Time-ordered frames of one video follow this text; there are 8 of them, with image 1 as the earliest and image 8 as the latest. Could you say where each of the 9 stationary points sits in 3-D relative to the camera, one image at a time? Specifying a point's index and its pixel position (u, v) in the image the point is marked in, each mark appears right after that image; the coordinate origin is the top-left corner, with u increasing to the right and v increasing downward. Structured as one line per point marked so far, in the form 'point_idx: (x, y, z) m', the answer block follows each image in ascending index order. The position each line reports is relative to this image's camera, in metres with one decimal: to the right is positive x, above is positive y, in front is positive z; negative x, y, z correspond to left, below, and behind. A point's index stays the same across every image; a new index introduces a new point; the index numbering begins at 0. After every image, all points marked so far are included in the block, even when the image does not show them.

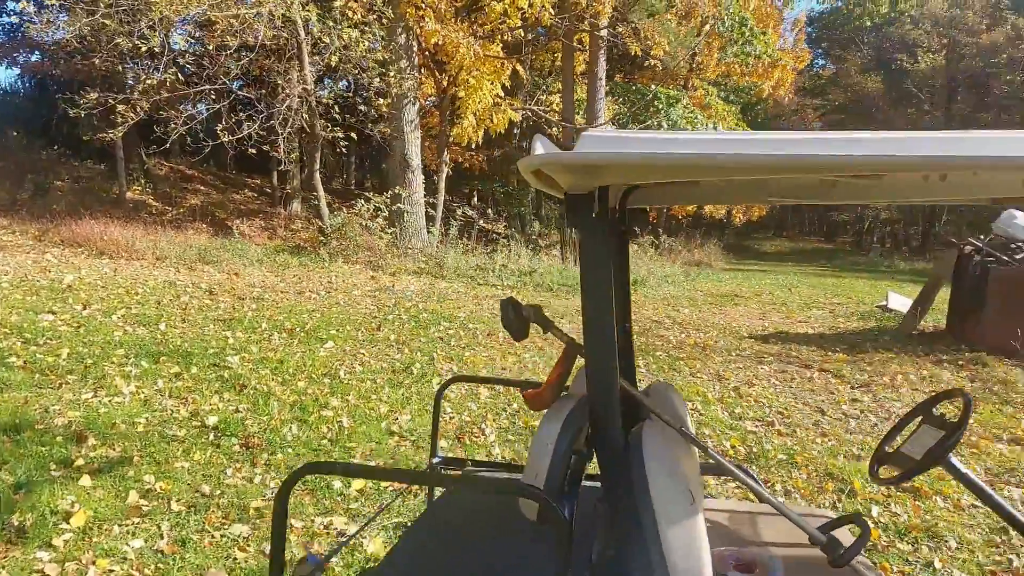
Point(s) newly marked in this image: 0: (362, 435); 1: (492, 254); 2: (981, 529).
0: (-1.3, -1.2, +6.0) m
1: (-0.4, +0.7, +15.6) m
2: (+2.7, -1.4, +4.4) m
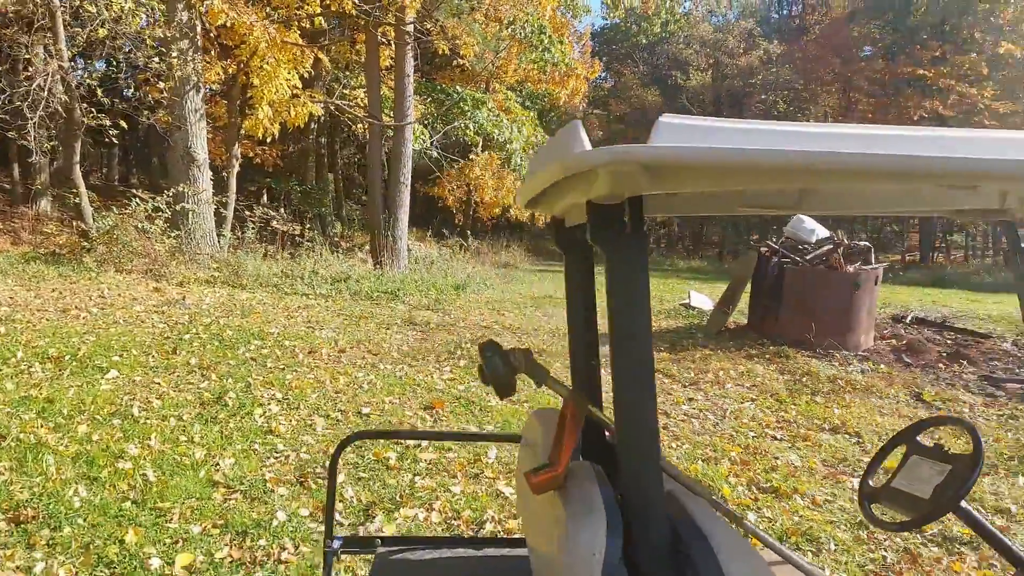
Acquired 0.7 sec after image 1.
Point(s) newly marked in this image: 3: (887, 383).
0: (-2.3, -1.4, +4.9) m
1: (-4.3, +0.6, +14.3) m
2: (+2.0, -1.4, +4.5) m
3: (+3.9, -1.0, +7.5) m
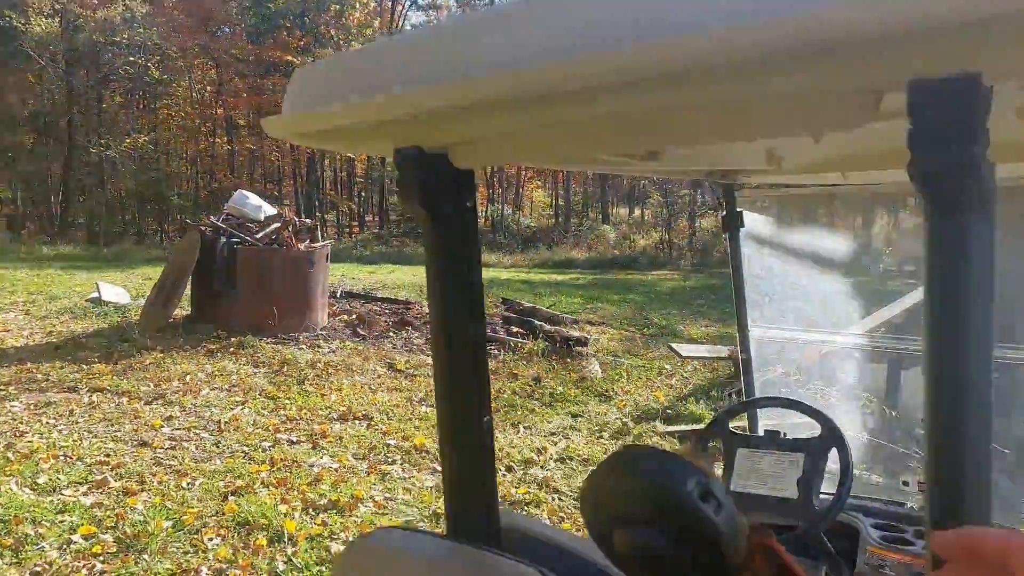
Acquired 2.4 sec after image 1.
0: (-3.6, -1.6, +1.2) m
1: (-12.1, +0.1, +5.8) m
2: (-0.5, -1.3, +4.1) m
3: (-1.5, -0.7, +7.4) m
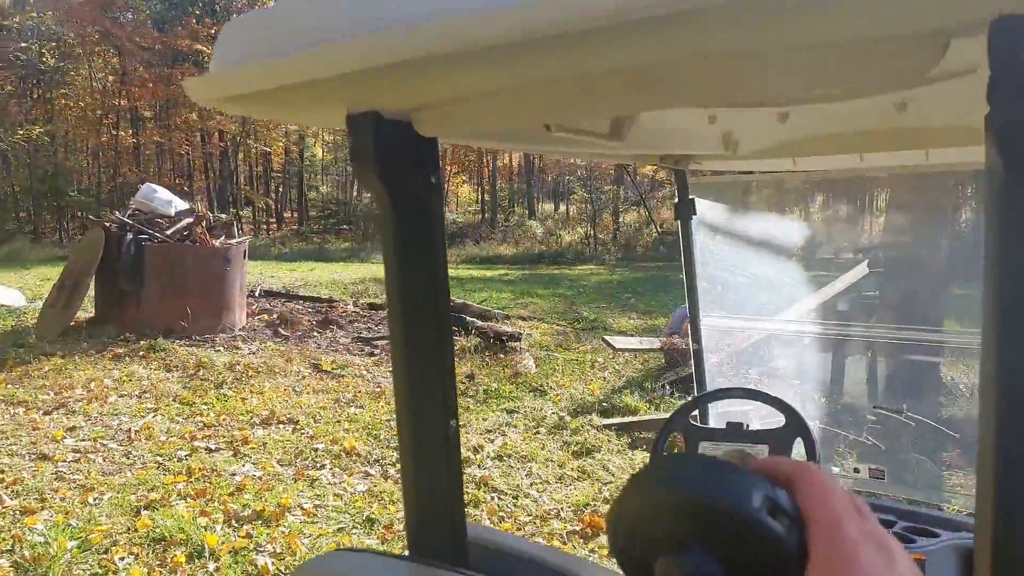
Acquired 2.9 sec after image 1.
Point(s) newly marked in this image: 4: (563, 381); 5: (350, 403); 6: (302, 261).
0: (-3.6, -1.6, +0.7) m
1: (-12.6, 0.0, +4.4) m
2: (-0.8, -1.3, +3.9) m
3: (-2.2, -0.7, +7.1) m
4: (+0.5, -0.8, +6.3) m
5: (-1.3, -1.0, +6.0) m
6: (-4.7, +0.6, +16.3) m
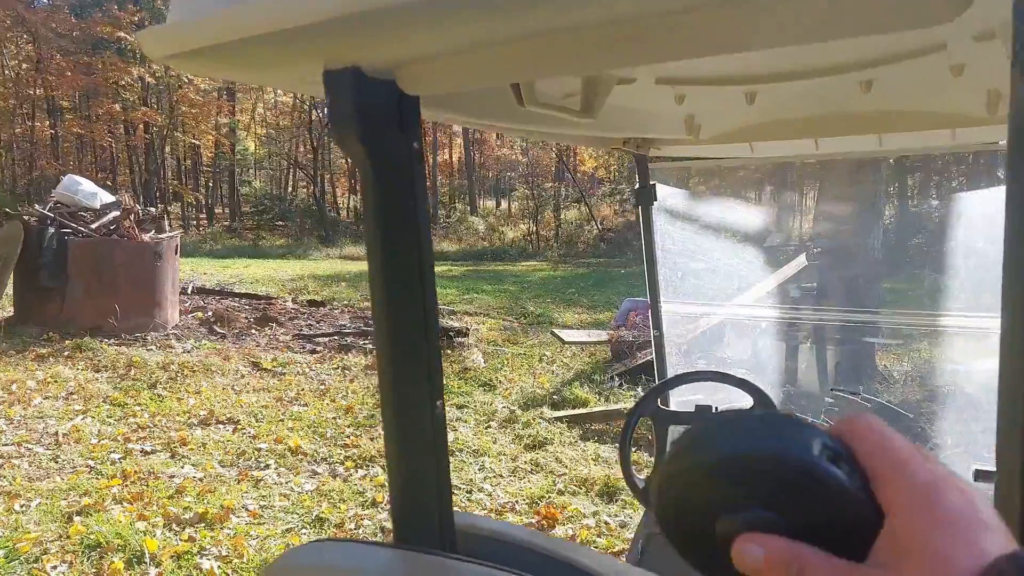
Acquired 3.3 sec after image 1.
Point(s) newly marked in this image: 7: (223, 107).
0: (-3.6, -1.6, +0.3) m
1: (-12.8, -0.1, +3.2) m
2: (-1.1, -1.2, +3.7) m
3: (-2.7, -0.7, +6.9) m
4: (0.0, -0.7, +6.3) m
5: (-1.8, -0.9, +5.8) m
6: (-6.0, +0.7, +15.8) m
7: (-7.6, +4.8, +19.0) m
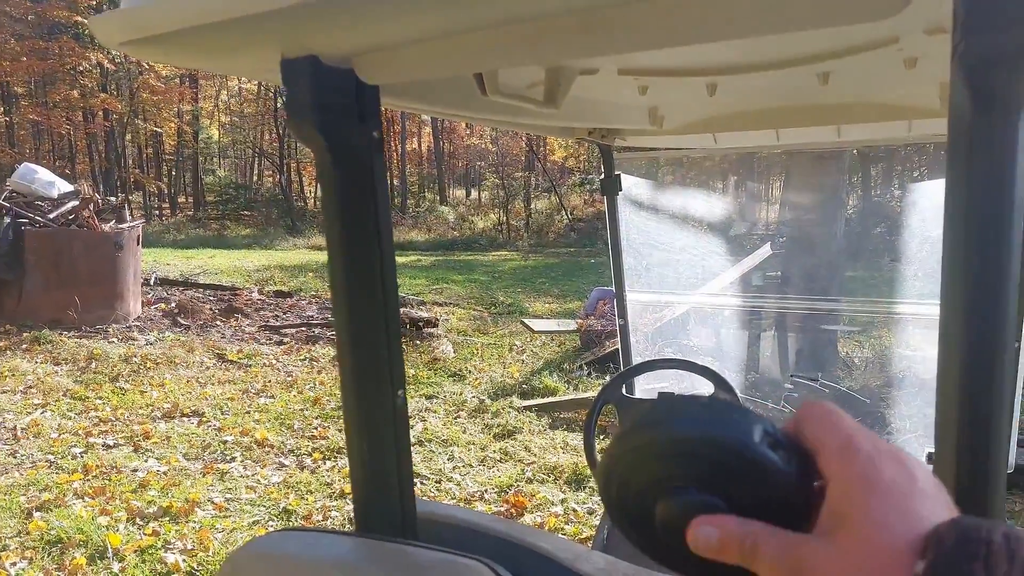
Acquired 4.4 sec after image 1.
0: (-3.6, -1.6, +0.2) m
1: (-13.0, -0.1, +2.7) m
2: (-1.2, -1.2, +3.7) m
3: (-3.0, -0.6, +6.7) m
4: (-0.3, -0.7, +6.3) m
5: (-2.0, -0.8, +5.8) m
6: (-6.7, +0.9, +15.5) m
7: (-8.4, +5.0, +18.6) m
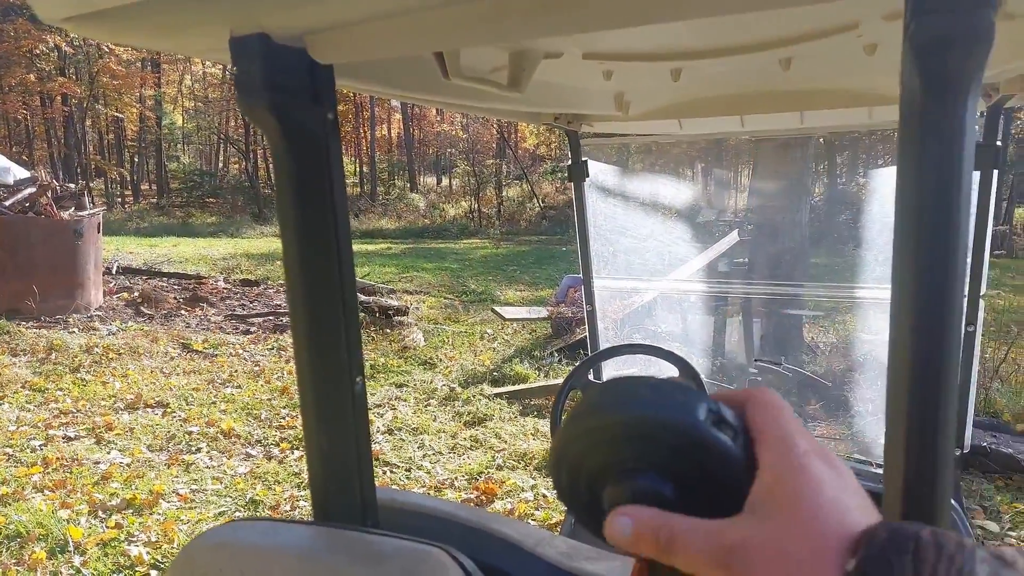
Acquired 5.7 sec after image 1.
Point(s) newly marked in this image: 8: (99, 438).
0: (-3.6, -1.6, +0.1) m
1: (-13.1, -0.1, +2.2) m
2: (-1.4, -1.1, +3.7) m
3: (-3.3, -0.5, +6.6) m
4: (-0.5, -0.6, +6.3) m
5: (-2.2, -0.7, +5.7) m
6: (-7.3, +1.1, +15.2) m
7: (-9.2, +5.3, +18.2) m
8: (-2.6, -0.9, +4.5) m
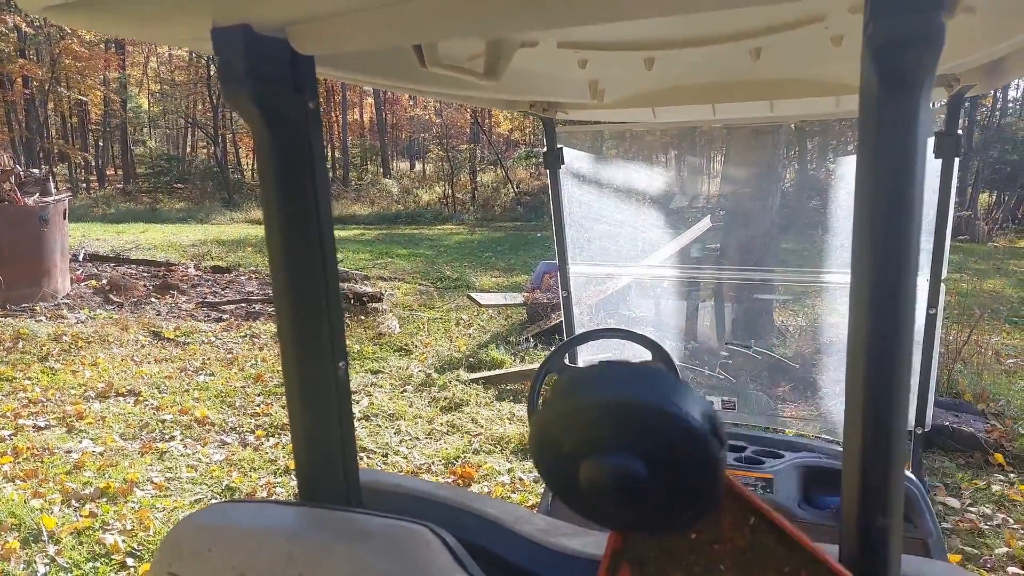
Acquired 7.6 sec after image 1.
0: (-3.6, -1.6, 0.0) m
1: (-13.1, -0.1, +1.8) m
2: (-1.5, -1.1, +3.7) m
3: (-3.5, -0.4, +6.5) m
4: (-0.7, -0.4, +6.3) m
5: (-2.4, -0.6, +5.6) m
6: (-7.8, +1.4, +15.0) m
7: (-9.8, +5.6, +17.8) m
8: (-2.7, -0.9, +4.5) m
